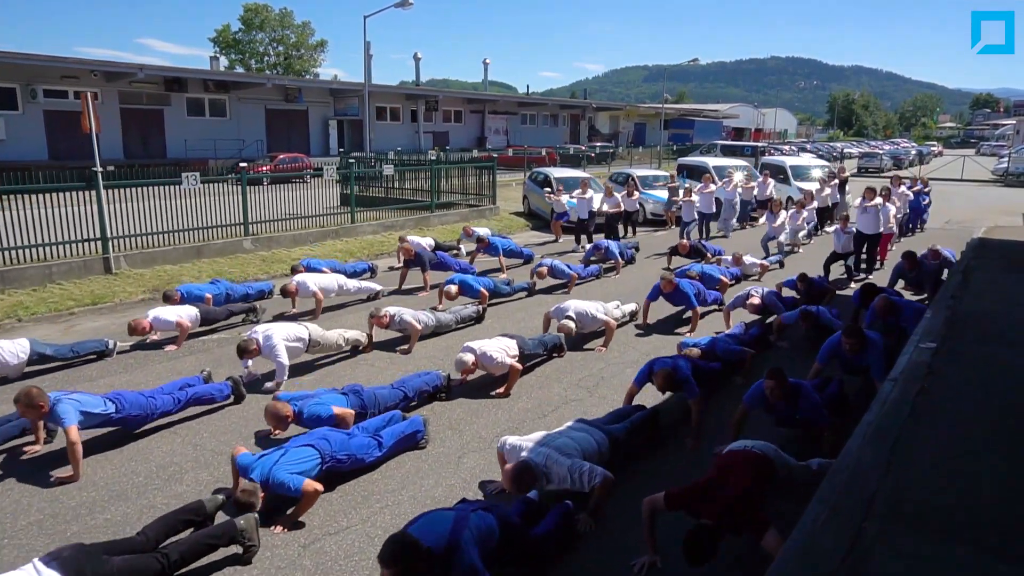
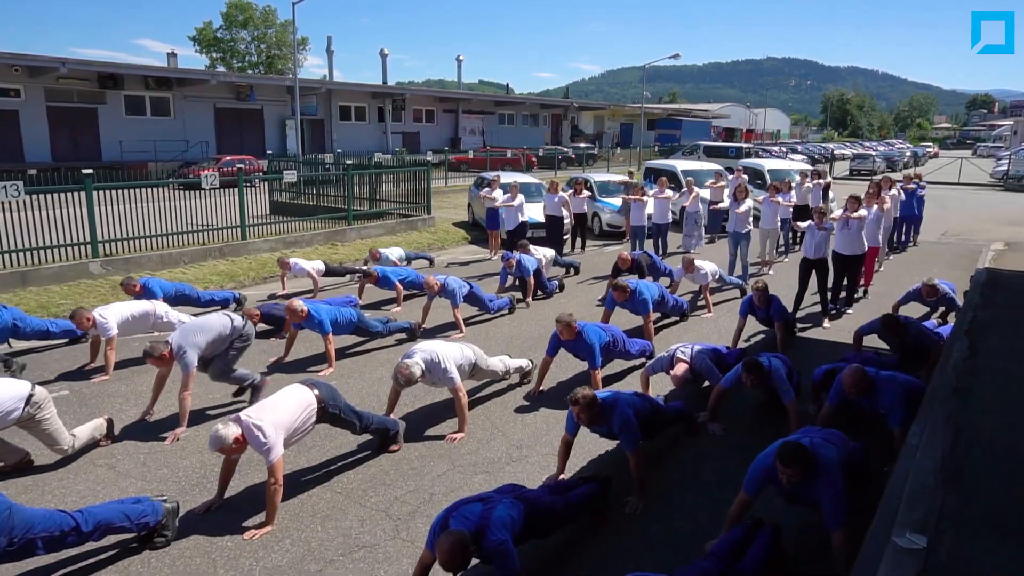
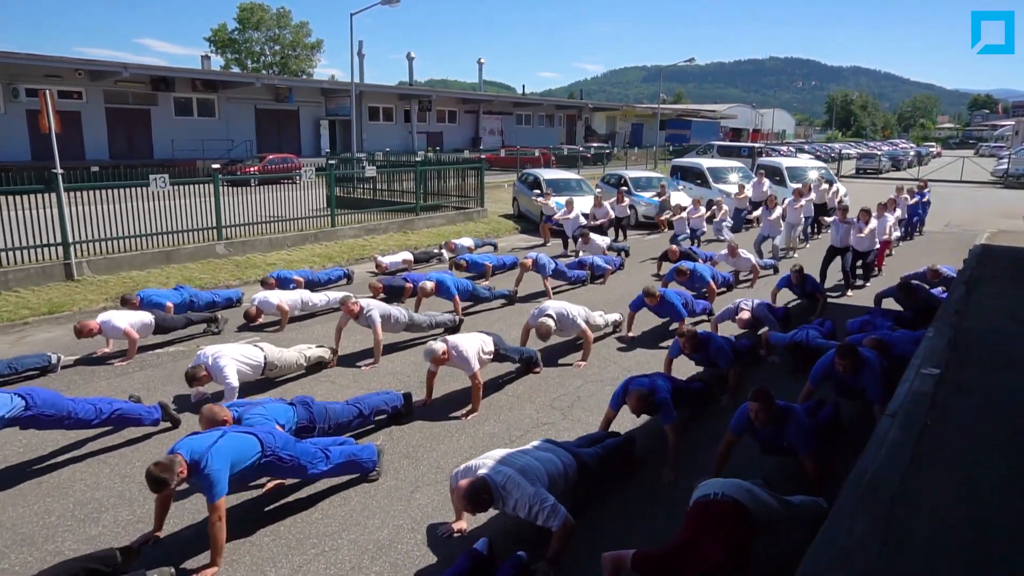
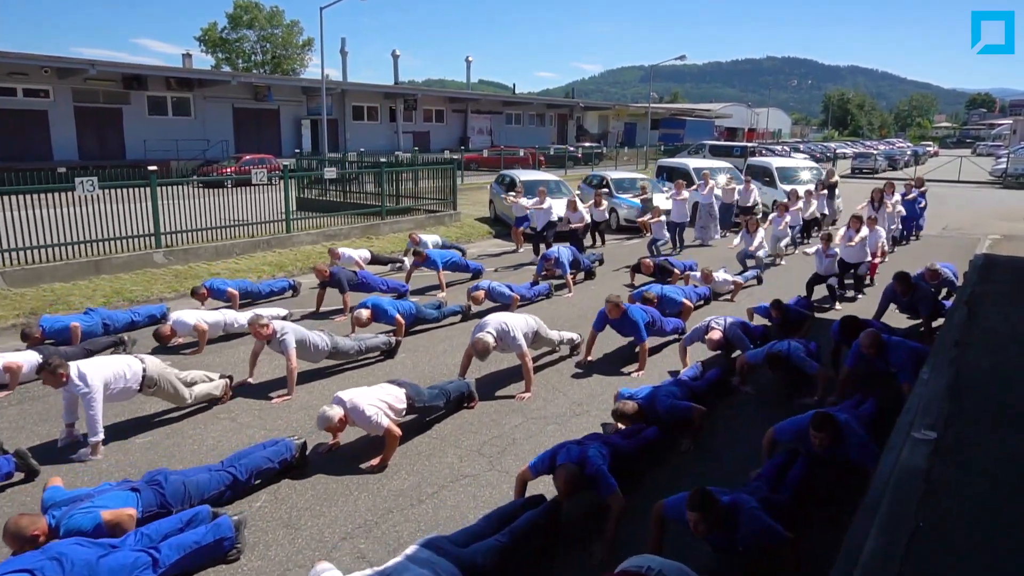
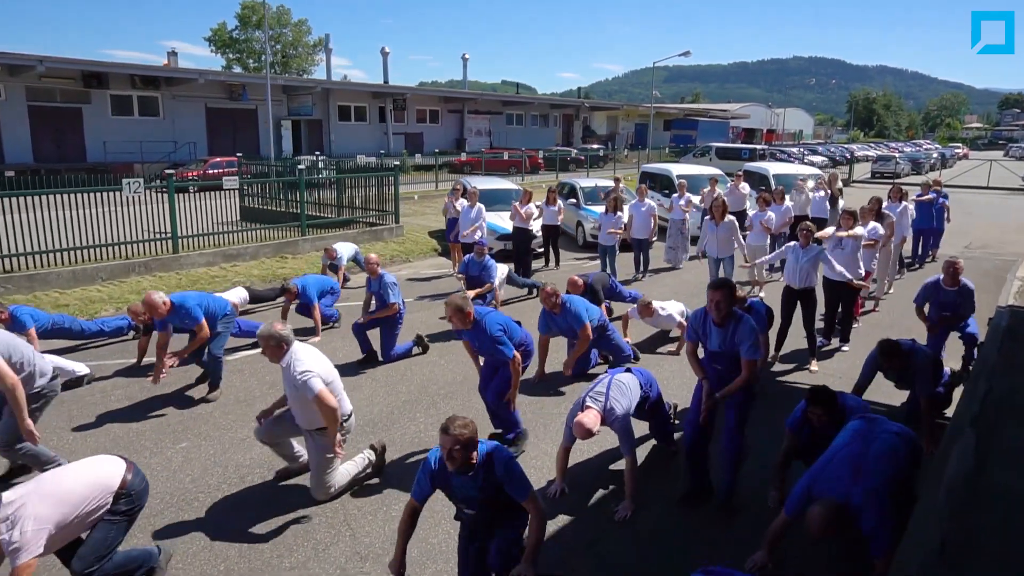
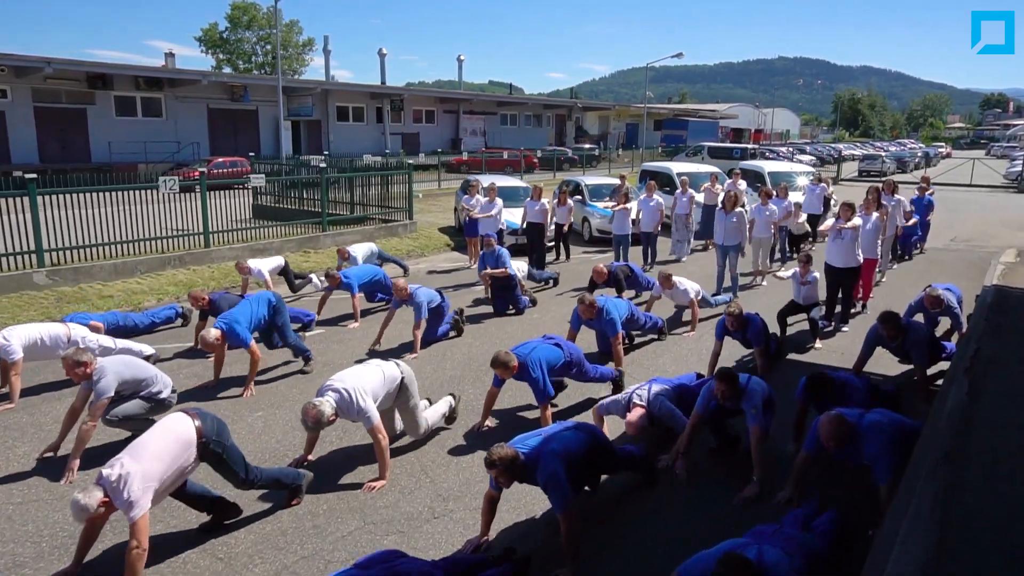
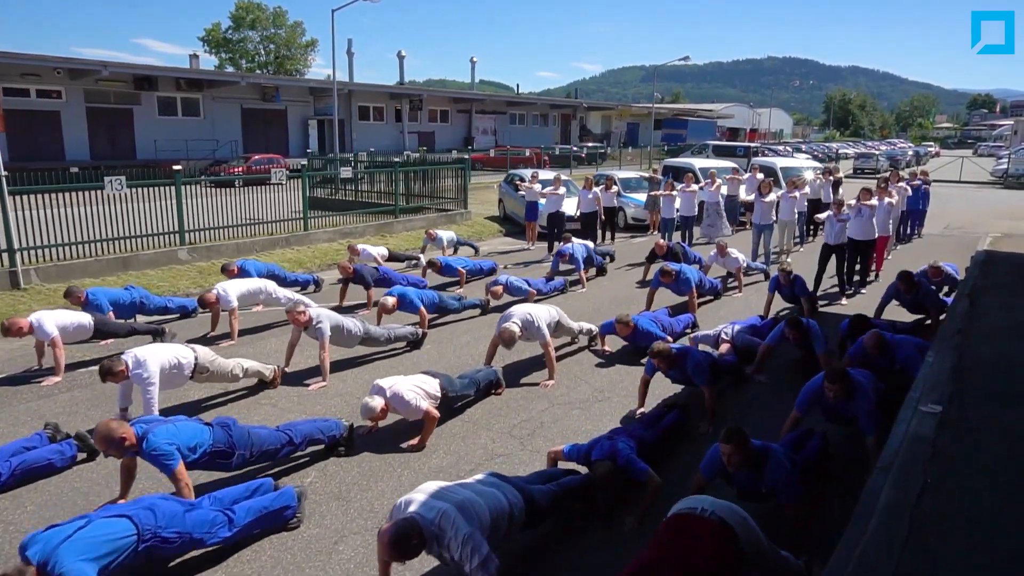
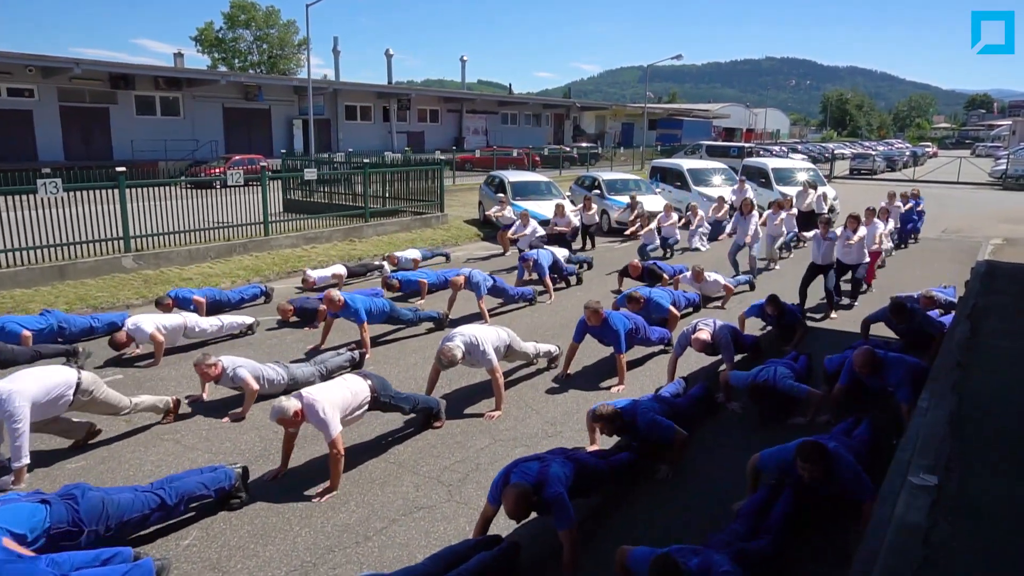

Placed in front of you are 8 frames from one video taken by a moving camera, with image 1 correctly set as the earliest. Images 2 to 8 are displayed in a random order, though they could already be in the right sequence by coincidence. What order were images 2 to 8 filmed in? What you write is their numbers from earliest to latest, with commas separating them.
3, 7, 4, 8, 2, 6, 5
